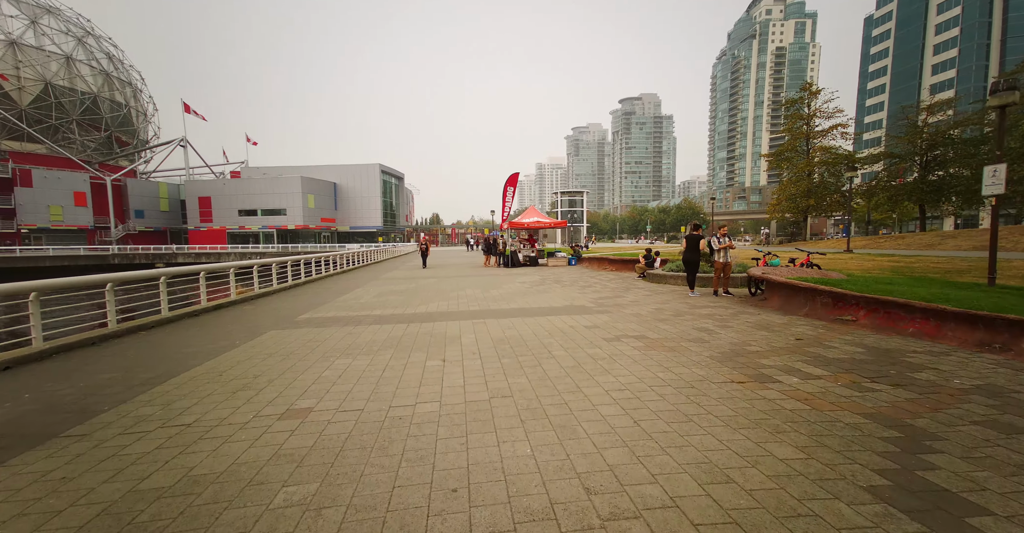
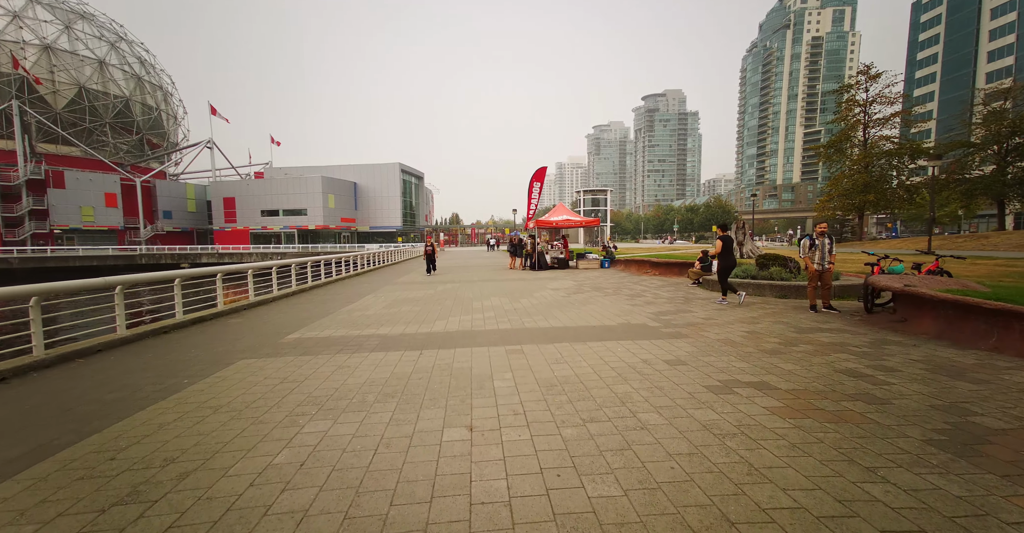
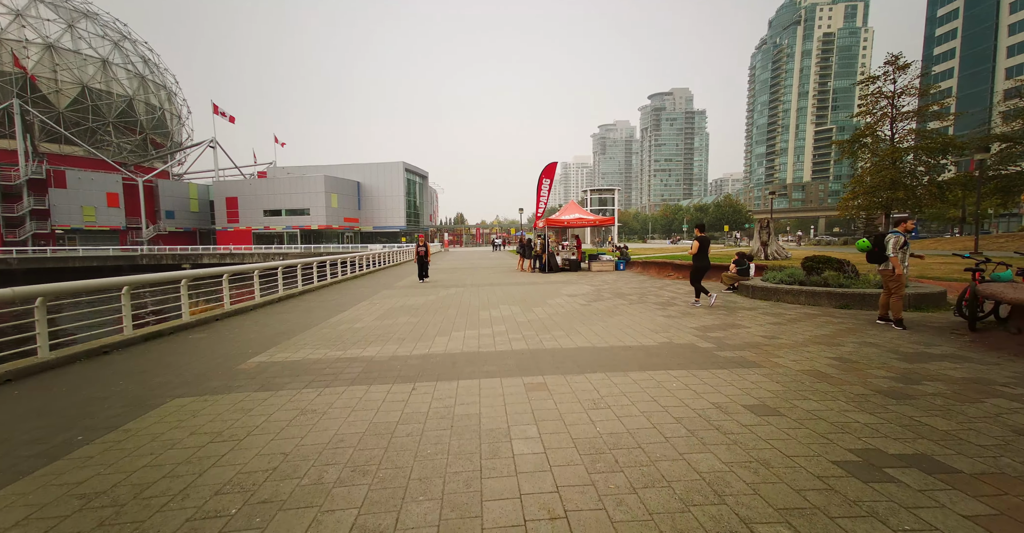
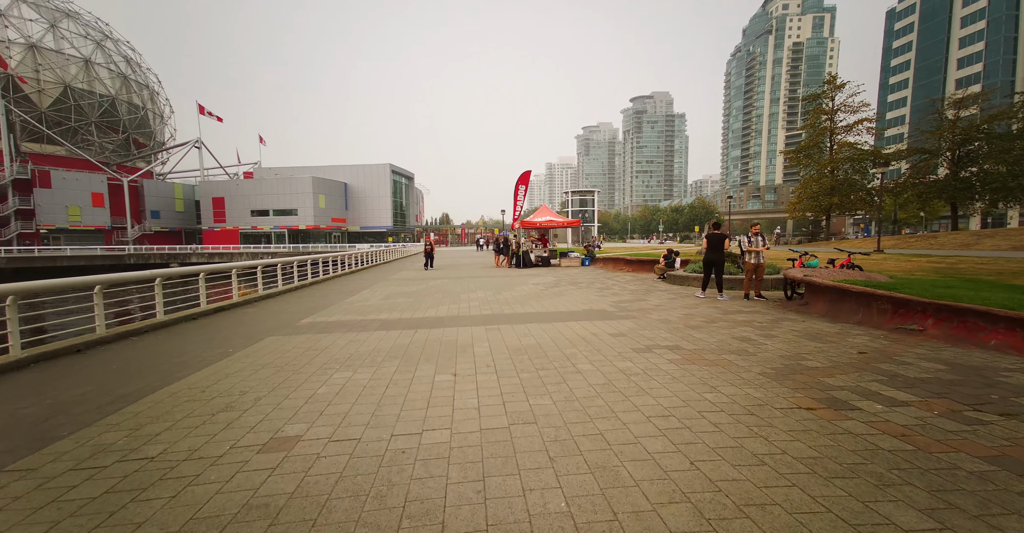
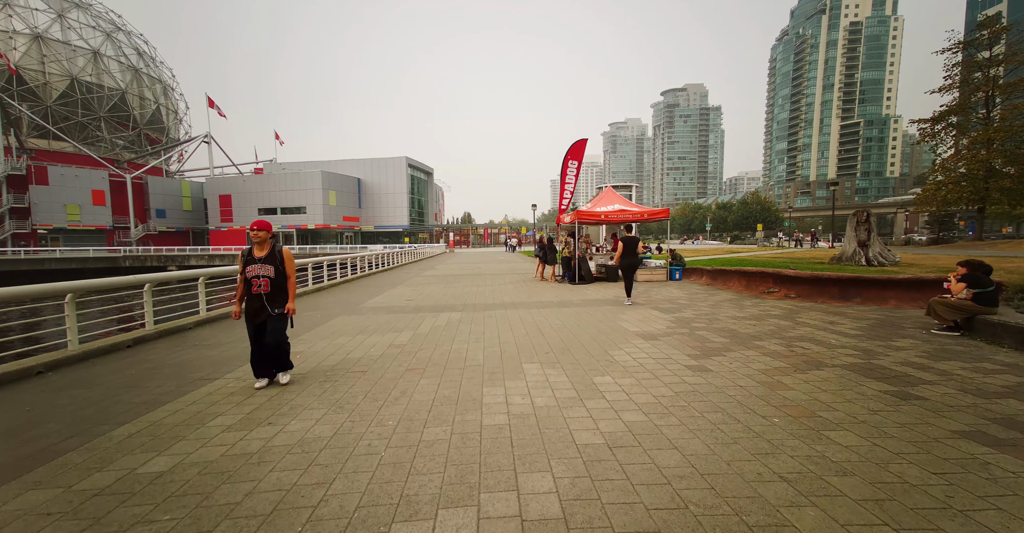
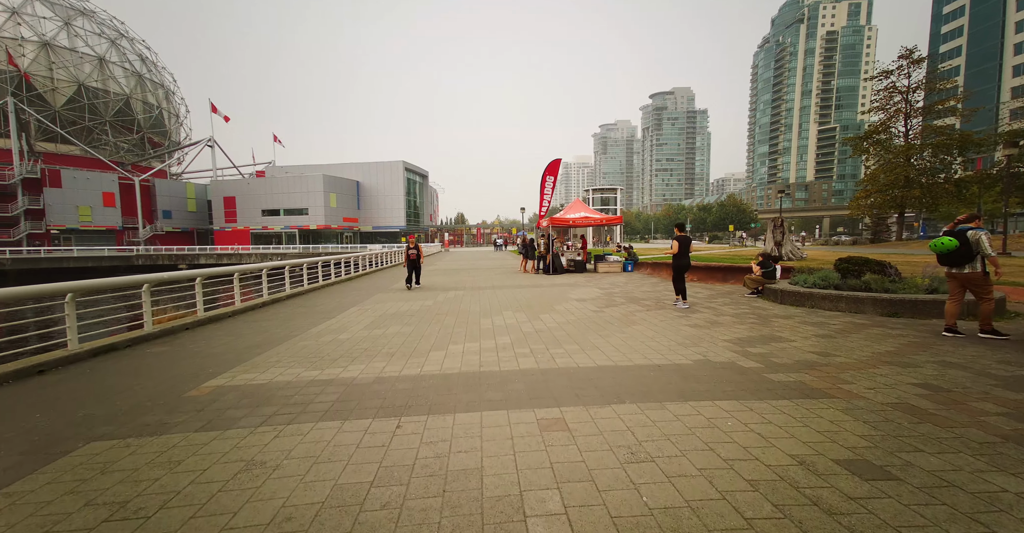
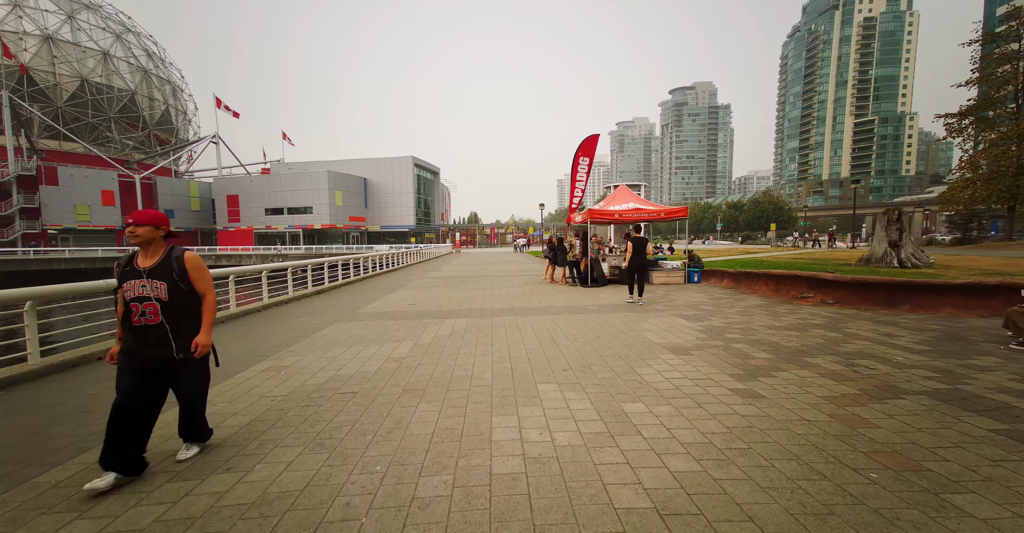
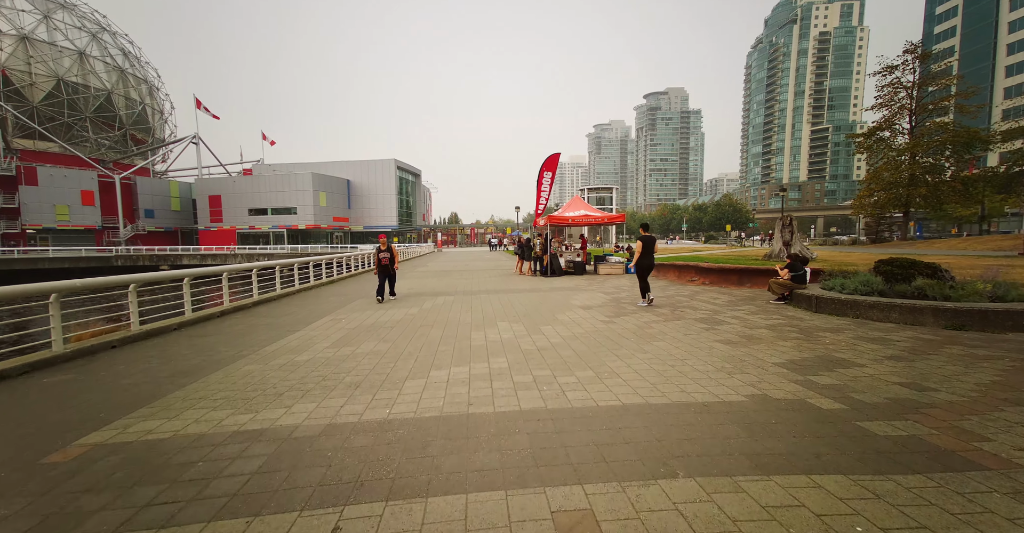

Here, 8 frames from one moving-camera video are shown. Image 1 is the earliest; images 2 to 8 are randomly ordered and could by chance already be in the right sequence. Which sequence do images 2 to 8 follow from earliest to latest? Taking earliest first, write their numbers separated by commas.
4, 2, 3, 6, 8, 5, 7
